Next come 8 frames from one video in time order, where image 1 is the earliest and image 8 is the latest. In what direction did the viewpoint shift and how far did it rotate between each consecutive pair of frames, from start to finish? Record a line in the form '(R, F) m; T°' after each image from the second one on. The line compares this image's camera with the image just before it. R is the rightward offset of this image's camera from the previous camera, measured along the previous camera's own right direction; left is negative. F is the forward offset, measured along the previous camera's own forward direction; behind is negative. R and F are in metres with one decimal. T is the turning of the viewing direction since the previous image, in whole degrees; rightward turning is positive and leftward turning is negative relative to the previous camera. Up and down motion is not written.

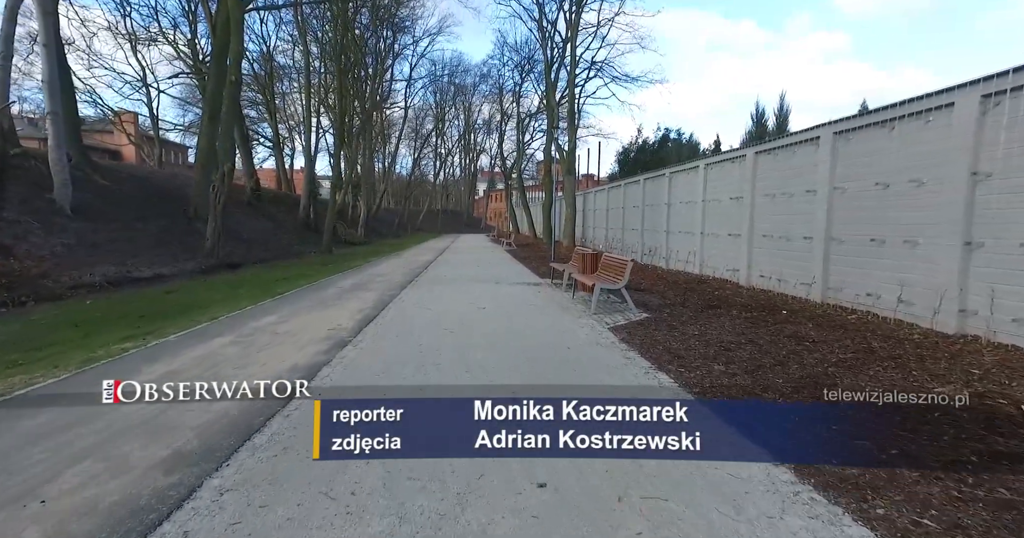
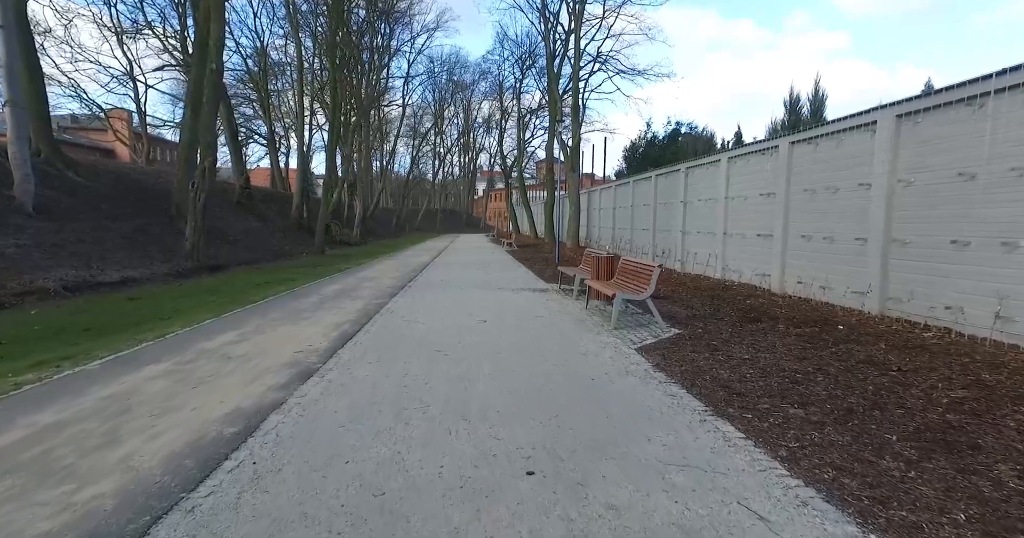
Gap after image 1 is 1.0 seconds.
(-0.1, +1.1) m; 0°
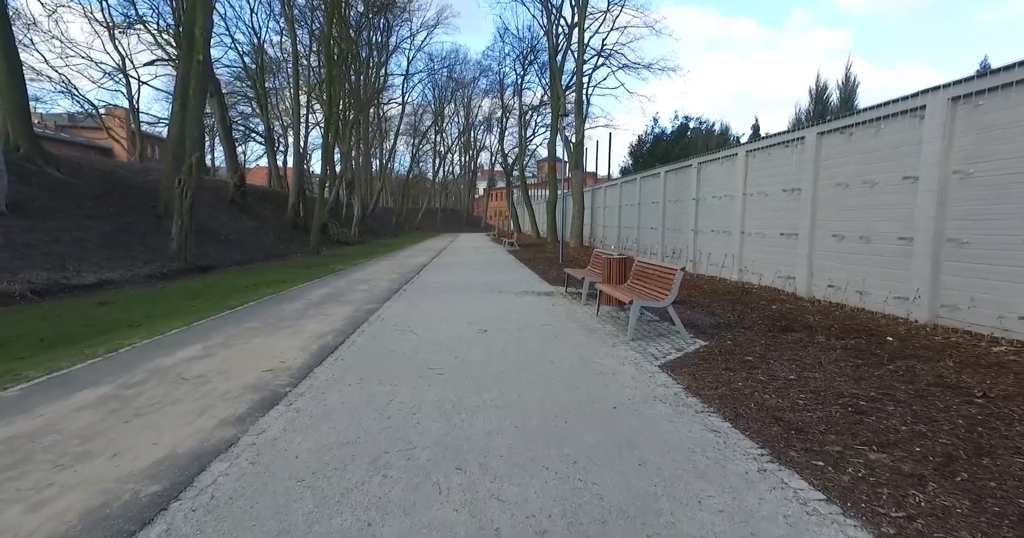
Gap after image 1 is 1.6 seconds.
(0.0, +0.7) m; 0°
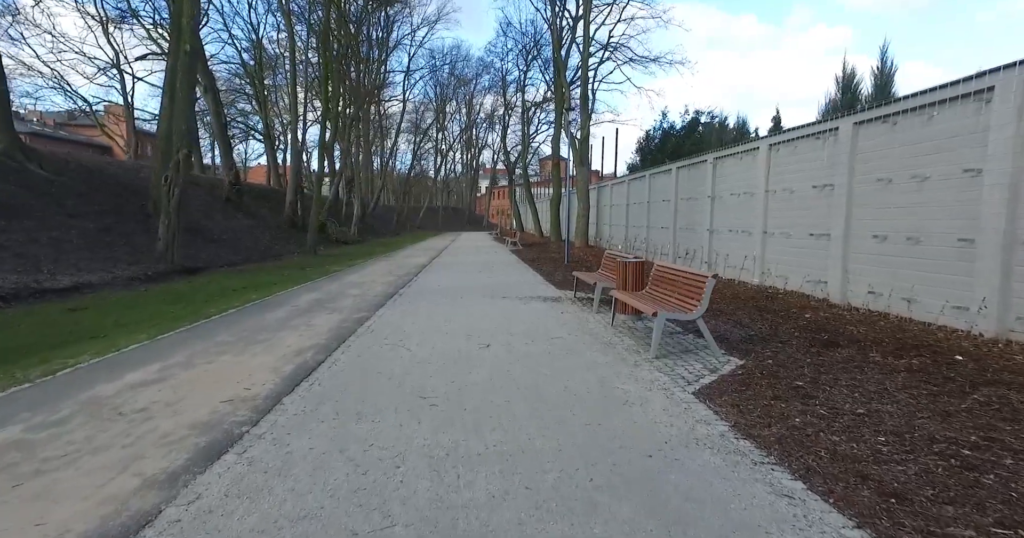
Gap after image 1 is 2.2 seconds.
(0.0, +0.7) m; 0°
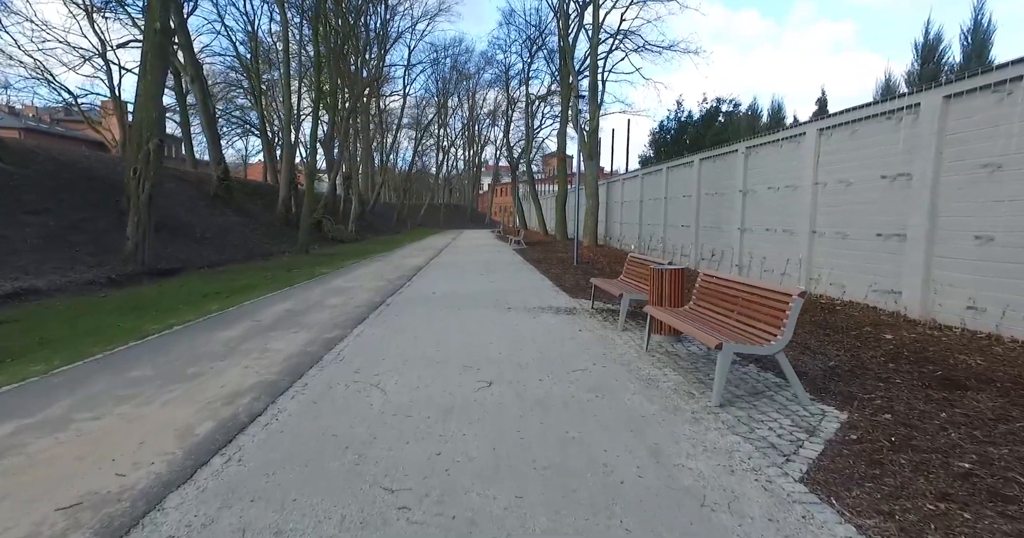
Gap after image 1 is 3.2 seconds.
(-0.1, +1.4) m; 0°
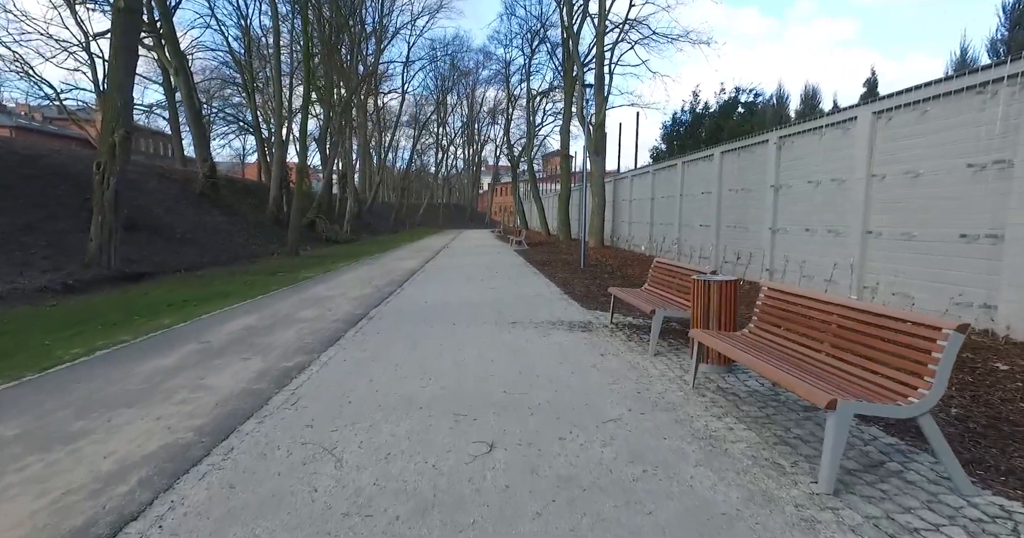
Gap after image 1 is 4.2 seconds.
(-0.1, +1.2) m; 0°
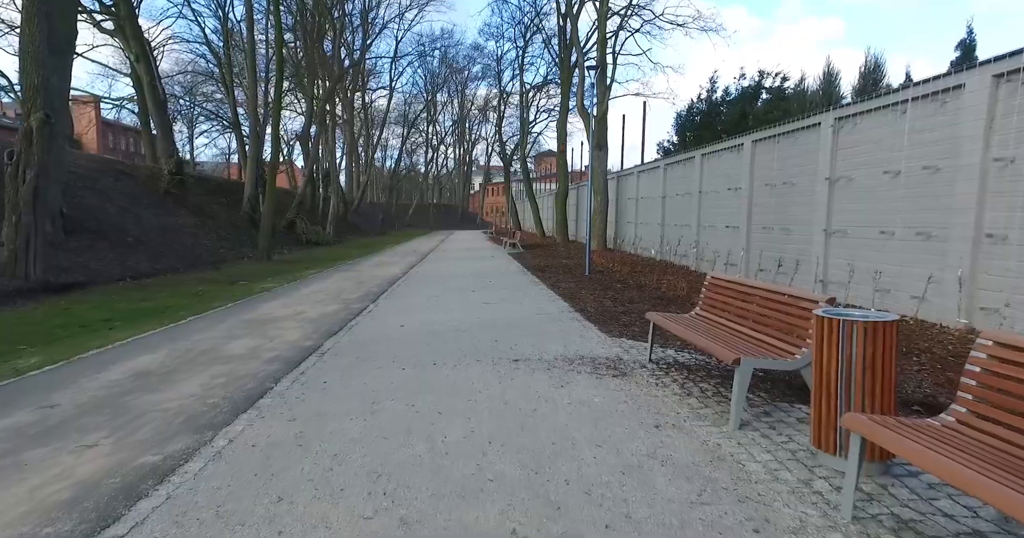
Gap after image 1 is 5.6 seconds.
(-0.1, +1.9) m; +1°
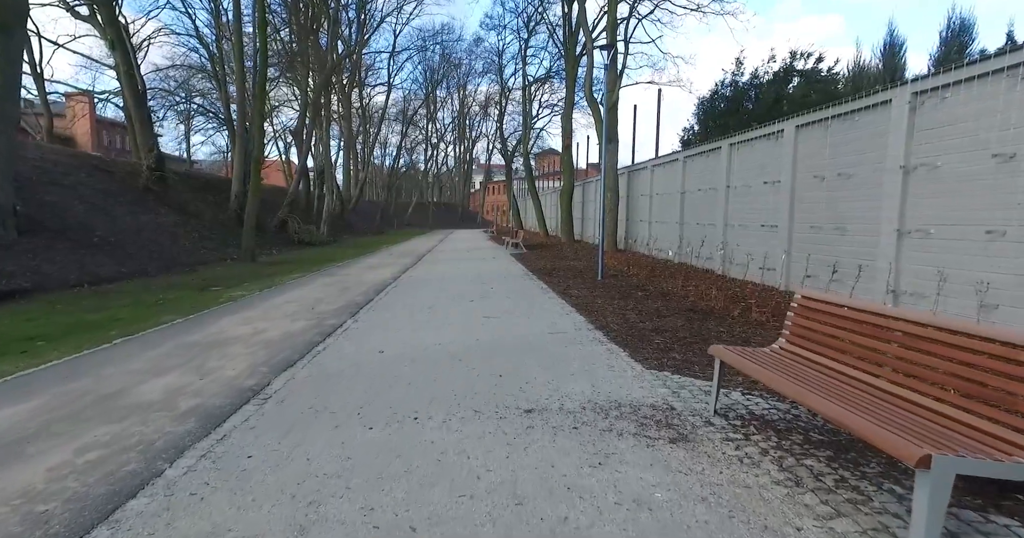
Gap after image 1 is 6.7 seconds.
(-0.1, +1.5) m; 0°
